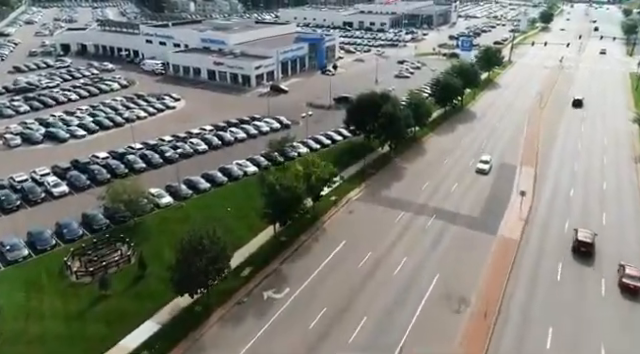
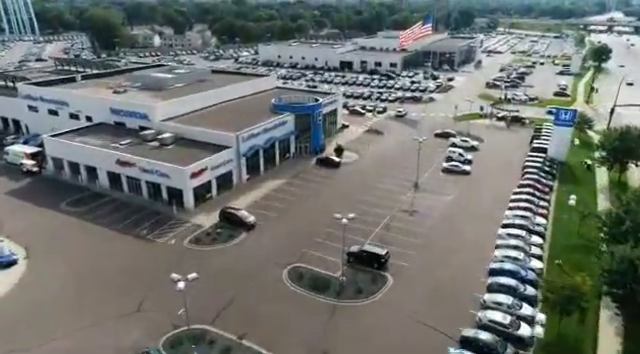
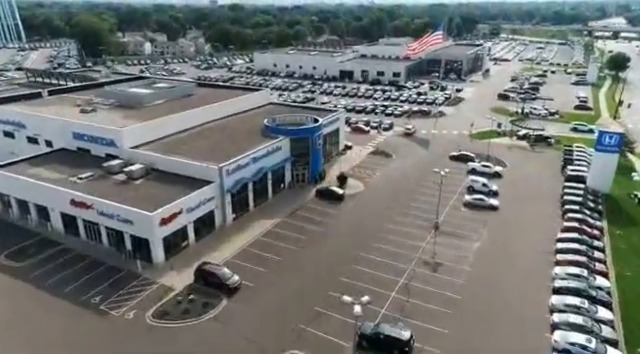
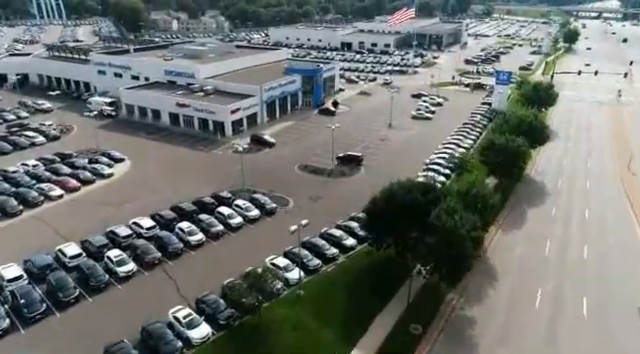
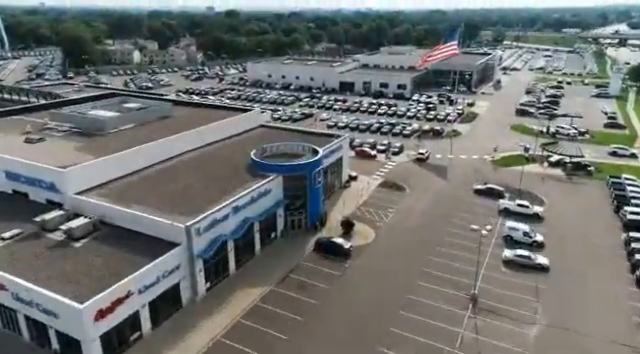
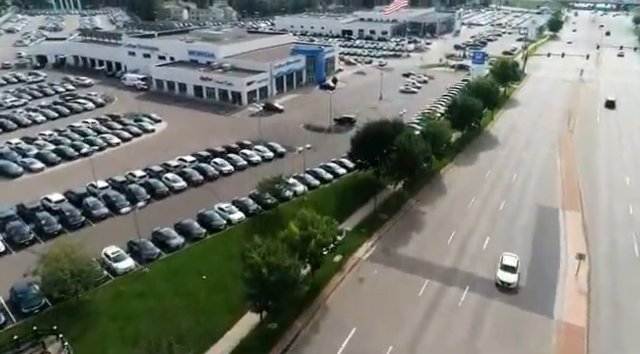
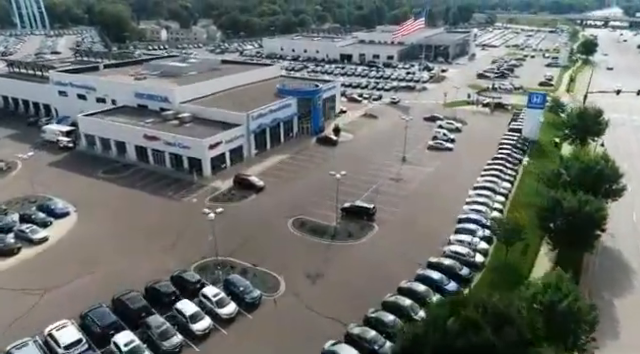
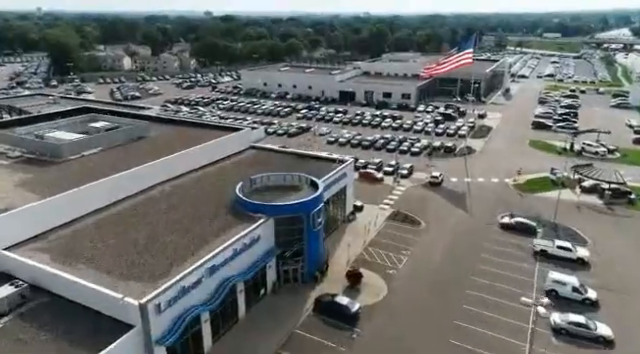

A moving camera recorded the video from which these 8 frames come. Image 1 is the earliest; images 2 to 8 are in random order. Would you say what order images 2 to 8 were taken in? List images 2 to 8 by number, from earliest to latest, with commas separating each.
6, 4, 7, 2, 3, 5, 8
